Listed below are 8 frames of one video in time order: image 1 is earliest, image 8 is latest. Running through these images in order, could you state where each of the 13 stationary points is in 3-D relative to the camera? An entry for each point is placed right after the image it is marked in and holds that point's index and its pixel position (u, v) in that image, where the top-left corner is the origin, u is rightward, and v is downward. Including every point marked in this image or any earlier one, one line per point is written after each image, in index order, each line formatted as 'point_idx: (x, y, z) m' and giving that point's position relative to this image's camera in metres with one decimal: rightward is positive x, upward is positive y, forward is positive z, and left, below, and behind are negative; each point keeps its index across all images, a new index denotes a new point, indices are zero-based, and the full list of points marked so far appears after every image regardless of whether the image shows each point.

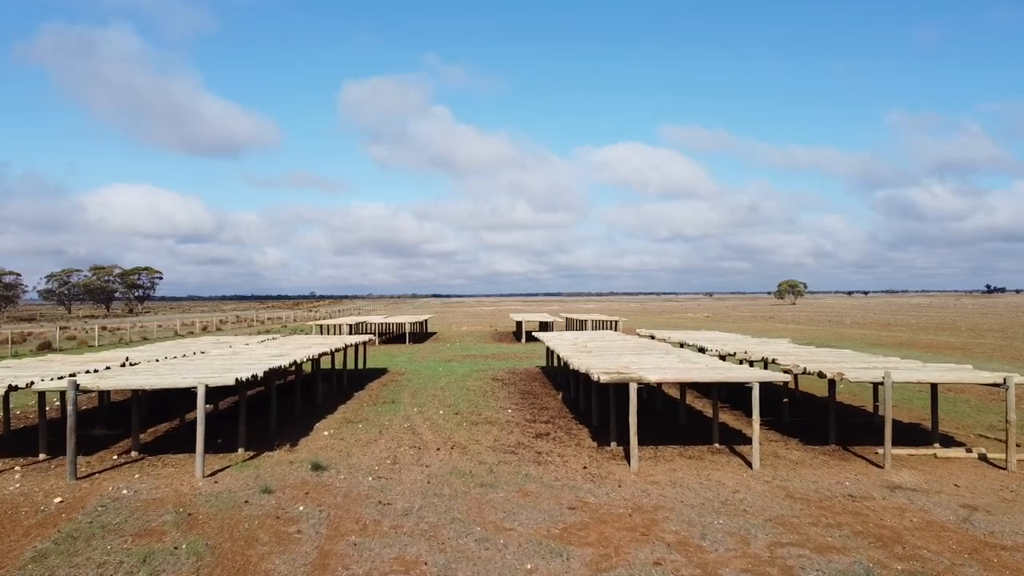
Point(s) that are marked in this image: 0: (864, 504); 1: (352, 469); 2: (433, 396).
0: (+5.6, -3.5, +9.1) m
1: (-3.1, -3.5, +11.0) m
2: (-2.6, -3.6, +18.8) m
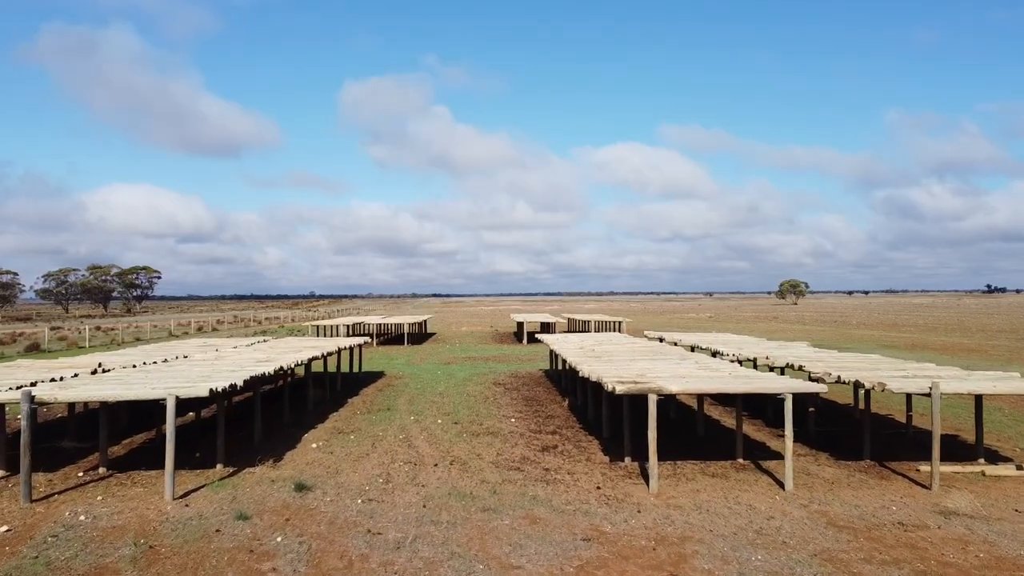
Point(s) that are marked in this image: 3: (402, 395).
0: (+5.7, -3.5, +8.0) m
1: (-3.0, -3.5, +9.9) m
2: (-2.5, -3.6, +17.7) m
3: (-3.7, -3.7, +19.3) m
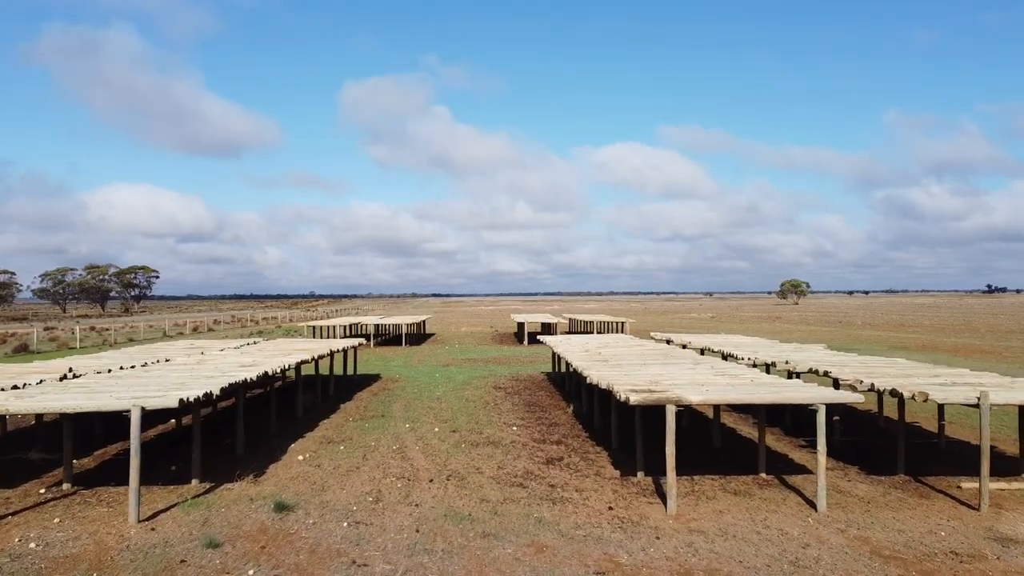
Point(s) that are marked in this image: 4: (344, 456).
0: (+5.8, -3.5, +7.0) m
1: (-3.0, -3.5, +9.0) m
2: (-2.5, -3.6, +16.7) m
3: (-3.7, -3.7, +18.3) m
4: (-3.6, -3.6, +12.1) m
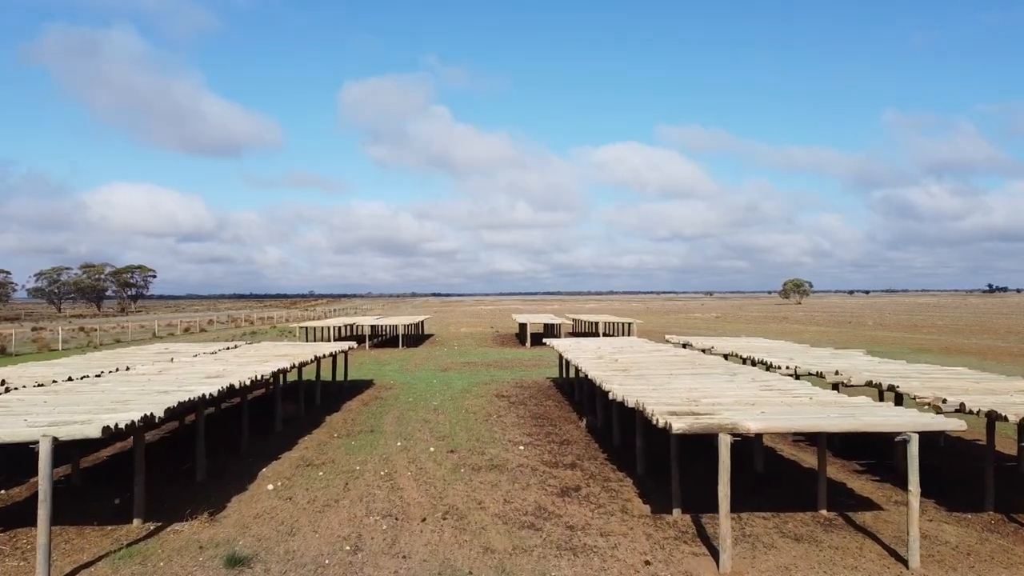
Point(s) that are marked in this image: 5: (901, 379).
0: (+5.9, -3.4, +5.2) m
1: (-2.8, -3.5, +7.2) m
2: (-2.3, -3.6, +14.9) m
3: (-3.6, -3.6, +16.5) m
4: (-3.4, -3.5, +10.3) m
5: (+7.6, -1.8, +11.2) m
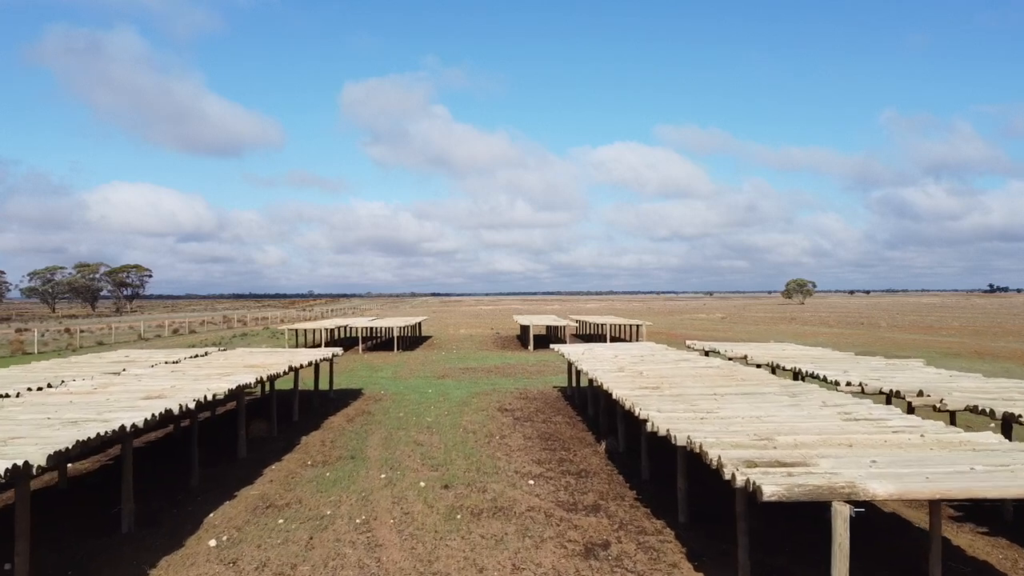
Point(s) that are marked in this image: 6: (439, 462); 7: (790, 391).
0: (+6.1, -3.5, +3.0) m
1: (-2.7, -3.5, +5.0) m
2: (-2.2, -3.6, +12.7) m
3: (-3.4, -3.6, +14.3) m
4: (-3.3, -3.6, +8.1) m
5: (+7.8, -1.8, +9.0) m
6: (-1.5, -3.5, +11.6) m
7: (+4.8, -1.7, +9.8) m
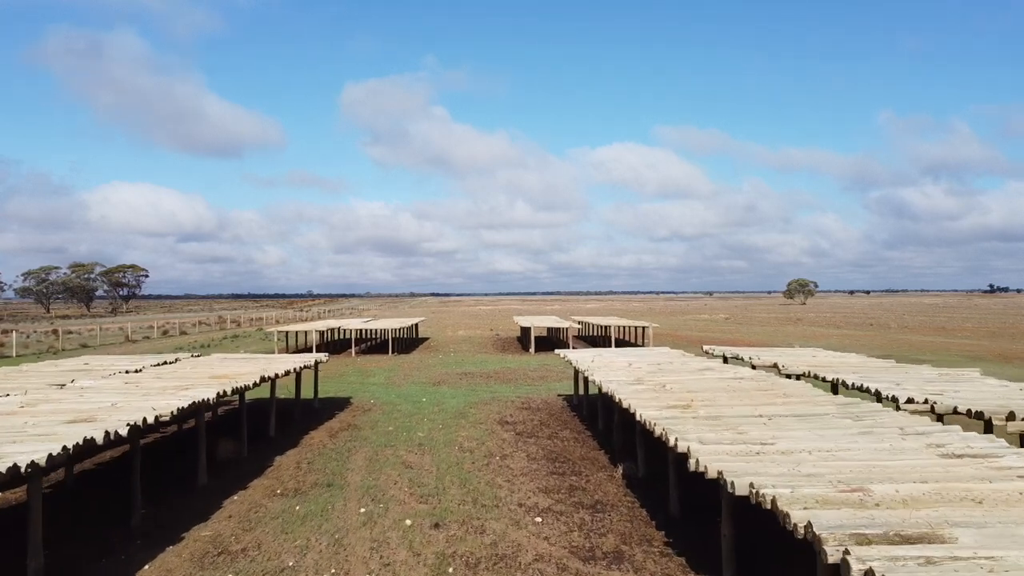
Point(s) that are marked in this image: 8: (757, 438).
0: (+6.1, -3.5, +1.4) m
1: (-2.6, -3.5, +3.3) m
2: (-2.2, -3.6, +11.1) m
3: (-3.4, -3.6, +12.7) m
4: (-3.2, -3.5, +6.4) m
5: (+7.8, -1.8, +7.3) m
6: (-1.4, -3.5, +9.9) m
7: (+4.8, -1.7, +8.1) m
8: (+2.9, -1.8, +6.8) m
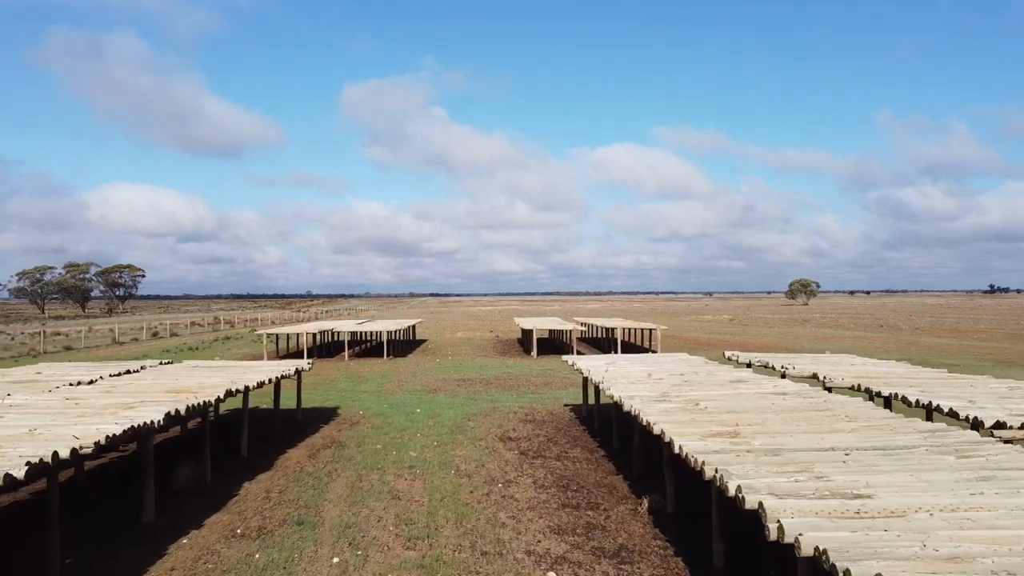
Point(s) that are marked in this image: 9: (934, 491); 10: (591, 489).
0: (+6.2, -3.5, -0.3) m
1: (-2.5, -3.5, +1.6) m
2: (-2.1, -3.6, +9.4) m
3: (-3.3, -3.6, +11.0) m
4: (-3.2, -3.5, +4.8) m
5: (+7.9, -1.8, +5.7) m
6: (-1.4, -3.5, +8.2) m
7: (+4.9, -1.7, +6.5) m
8: (+3.0, -1.8, +5.2) m
9: (+3.7, -1.8, +5.1) m
10: (+1.4, -3.5, +10.1) m
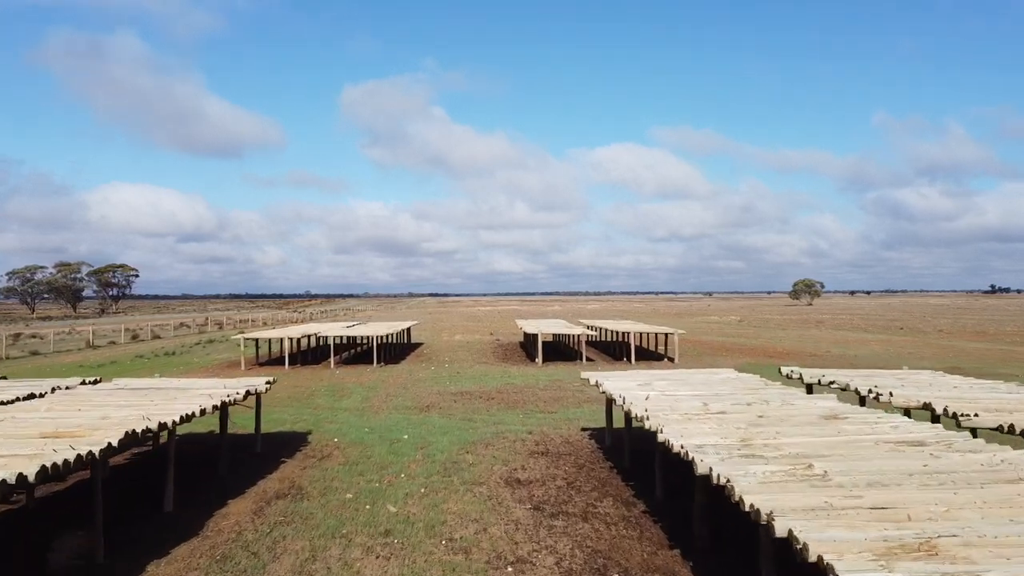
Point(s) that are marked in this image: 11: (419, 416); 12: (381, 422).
0: (+6.4, -3.5, -3.3) m
1: (-2.3, -3.5, -1.4) m
2: (-1.9, -3.6, +6.3) m
3: (-3.1, -3.7, +7.9) m
4: (-3.0, -3.6, +1.7) m
5: (+8.1, -1.8, +2.6) m
6: (-1.2, -3.6, +5.2) m
7: (+5.1, -1.8, +3.4) m
8: (+3.2, -1.8, +2.1) m
9: (+3.9, -1.8, +2.0) m
10: (+1.6, -3.6, +7.0) m
11: (-2.7, -3.8, +17.0) m
12: (-3.7, -3.8, +16.1) m
